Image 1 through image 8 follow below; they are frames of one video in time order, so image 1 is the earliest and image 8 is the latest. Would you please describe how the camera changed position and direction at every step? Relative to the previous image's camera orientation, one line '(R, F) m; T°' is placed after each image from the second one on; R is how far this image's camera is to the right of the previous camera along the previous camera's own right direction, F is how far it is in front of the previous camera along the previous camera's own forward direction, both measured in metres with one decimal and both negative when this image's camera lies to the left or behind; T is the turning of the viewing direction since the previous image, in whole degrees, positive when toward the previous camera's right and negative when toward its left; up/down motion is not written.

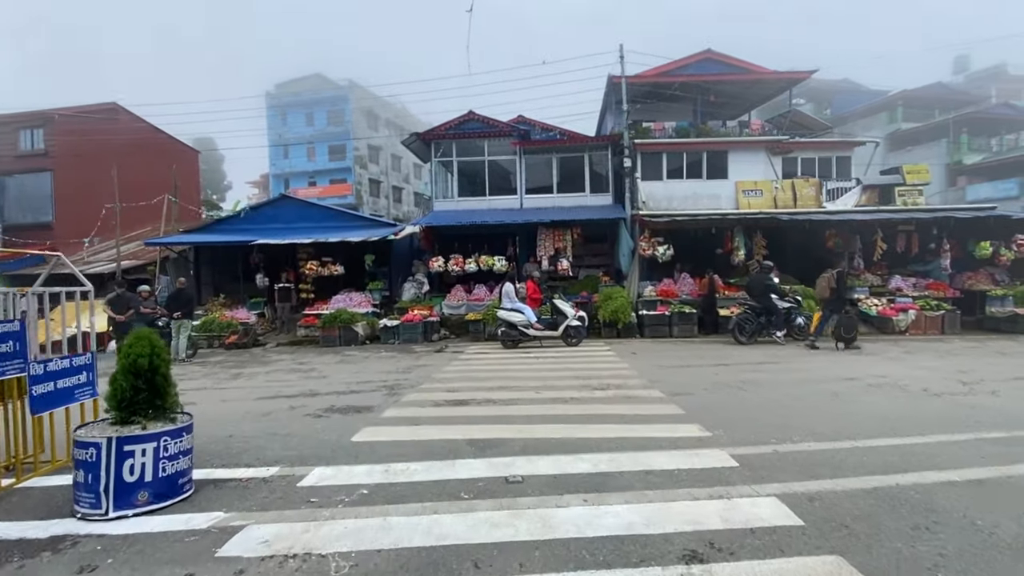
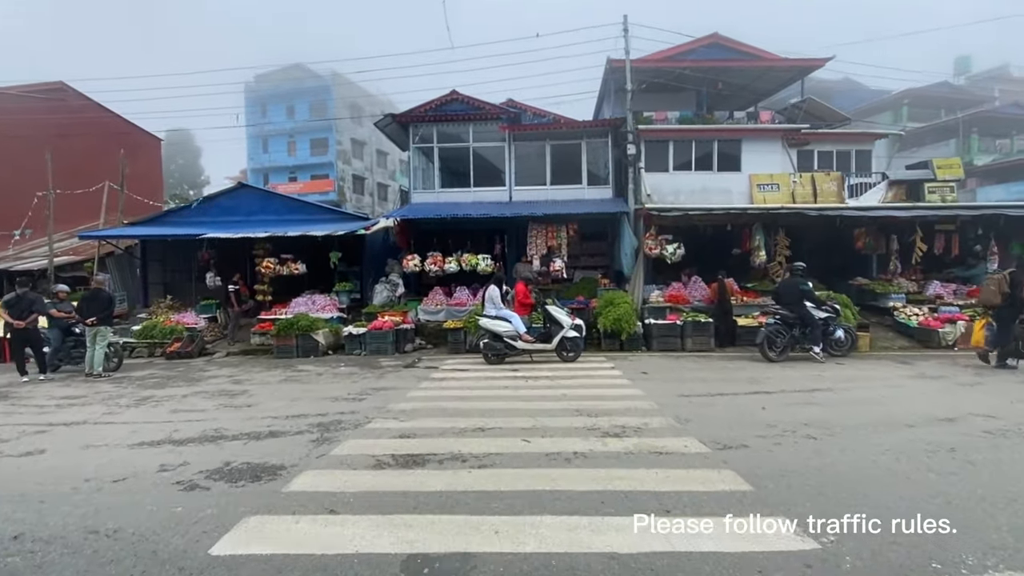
(+0.1, +2.0) m; +1°
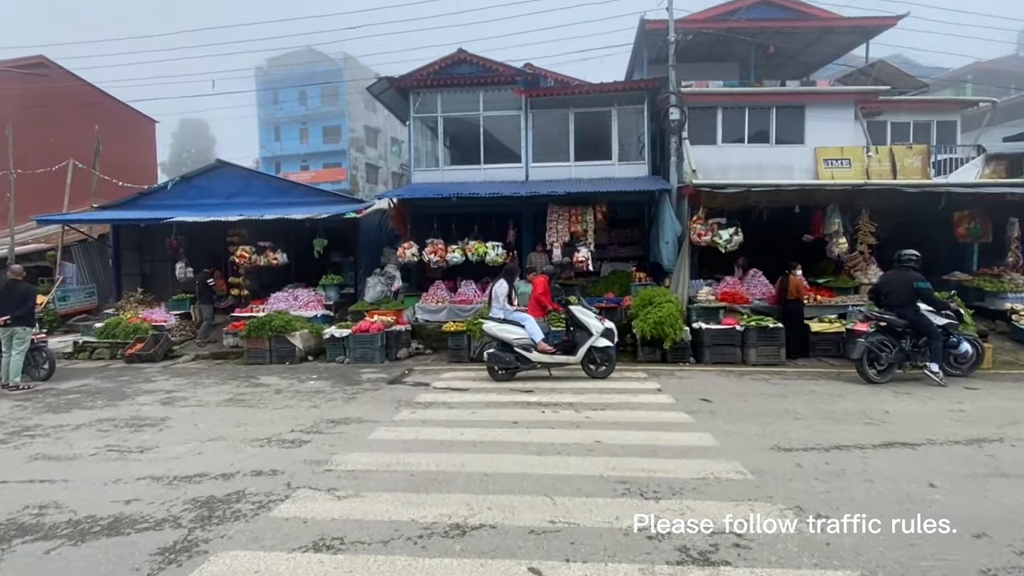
(+0.1, +2.3) m; -2°
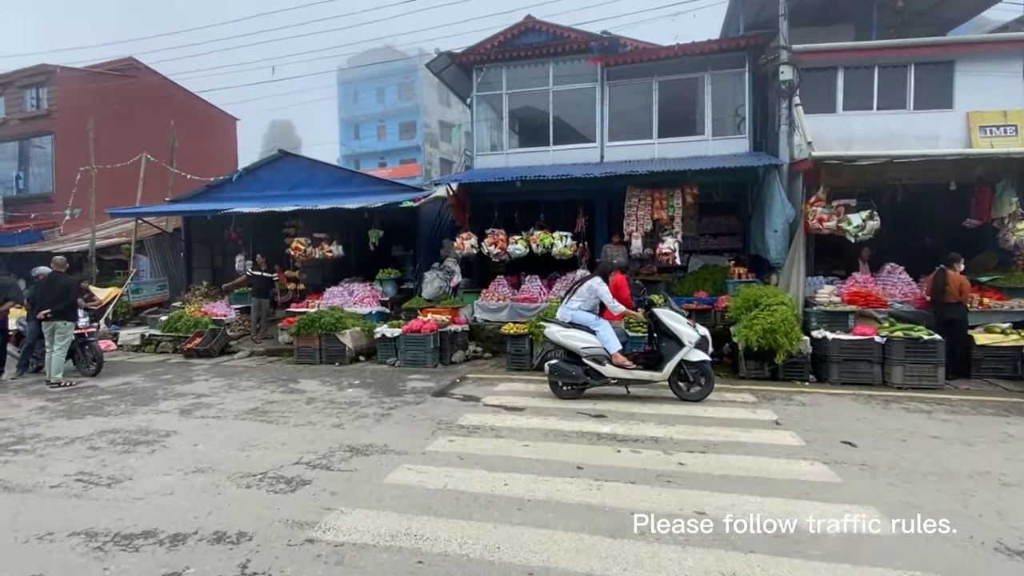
(+0.1, +1.5) m; -8°
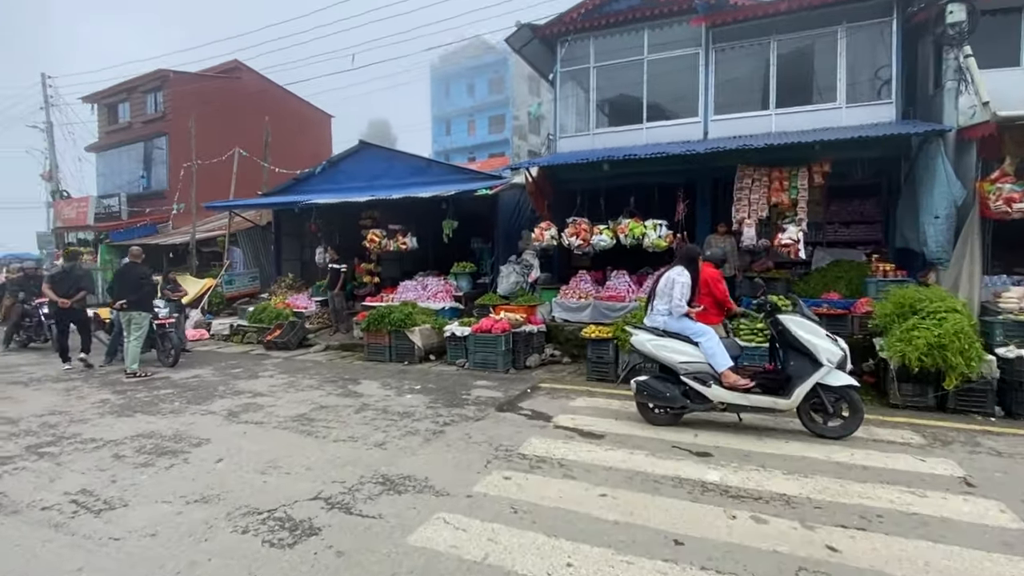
(+0.1, +1.1) m; -10°
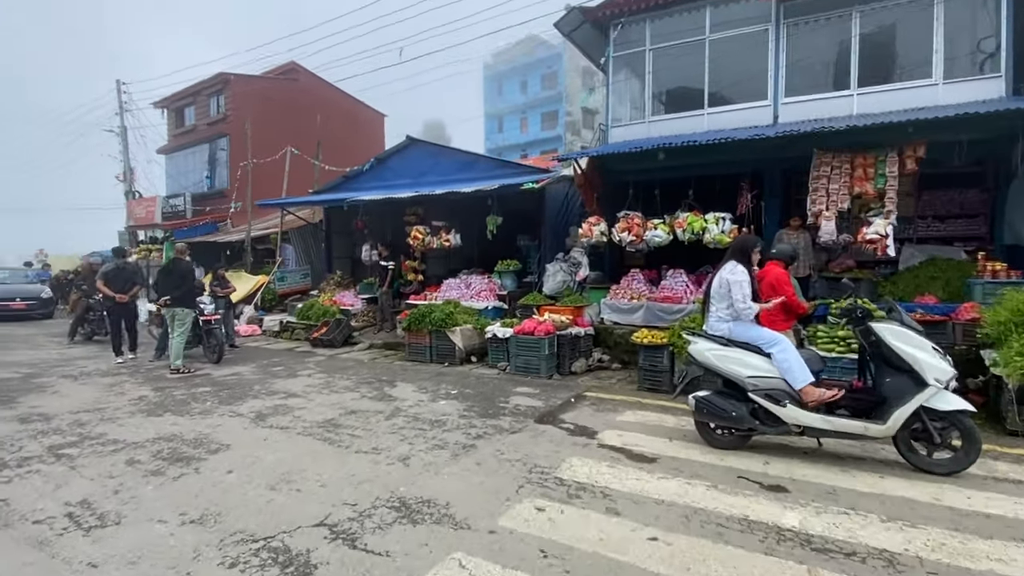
(+0.1, +0.5) m; -6°
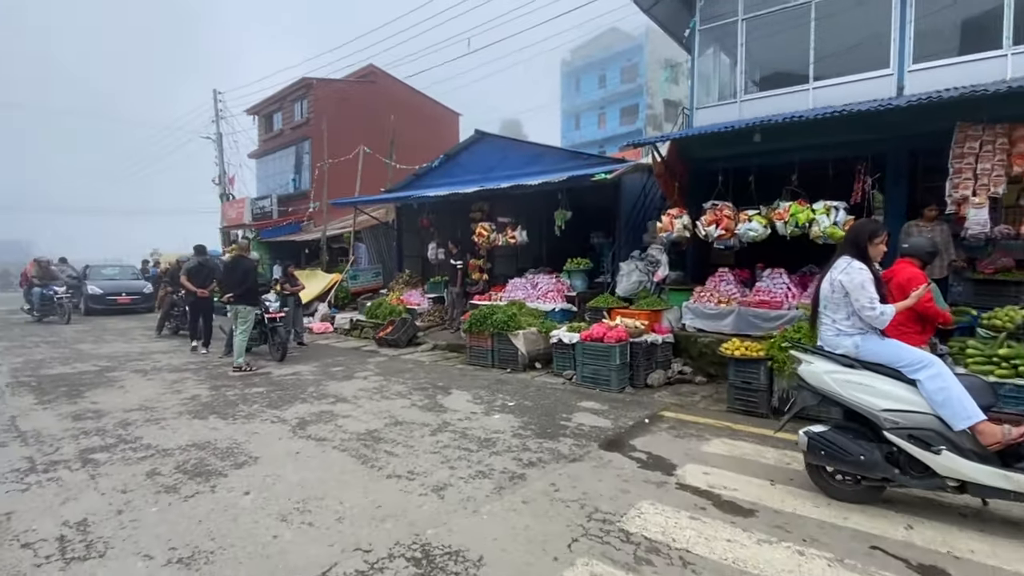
(+0.1, +0.8) m; -8°
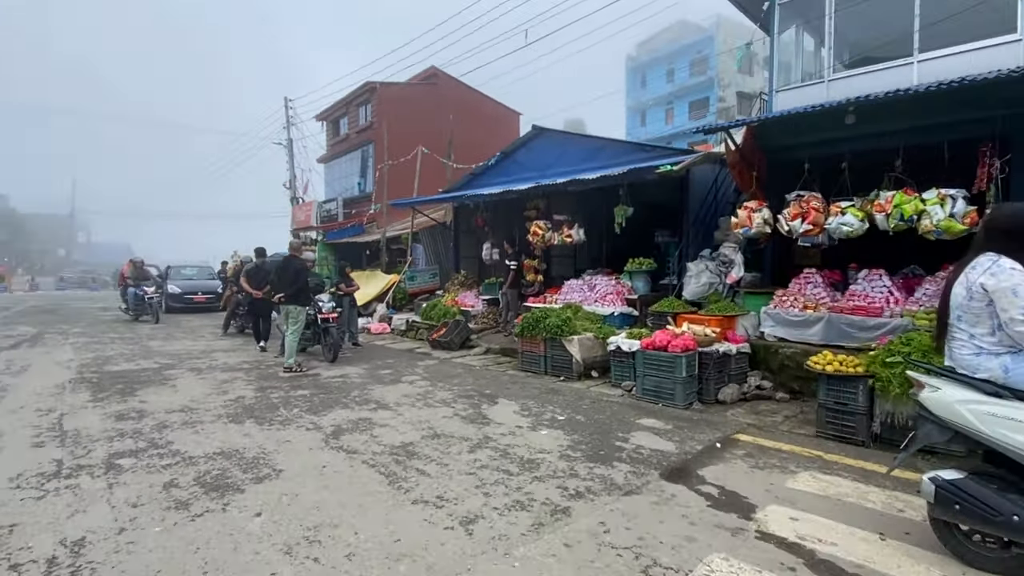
(+0.1, +0.5) m; -7°
